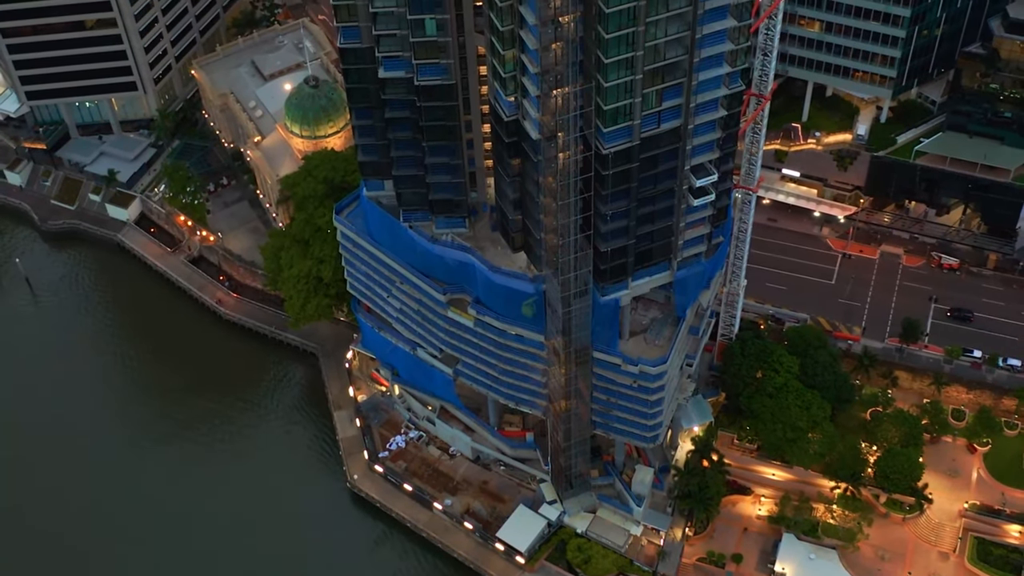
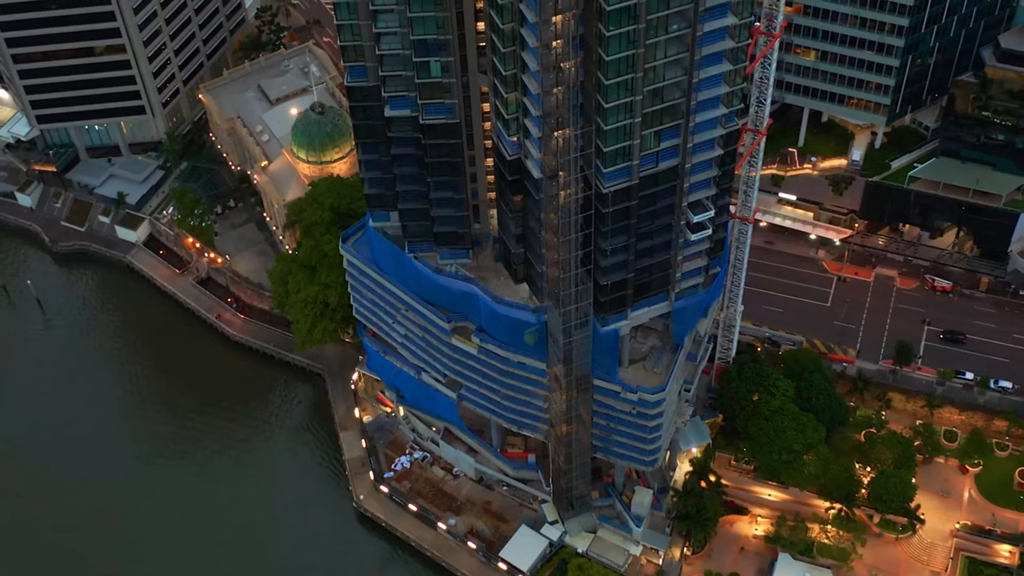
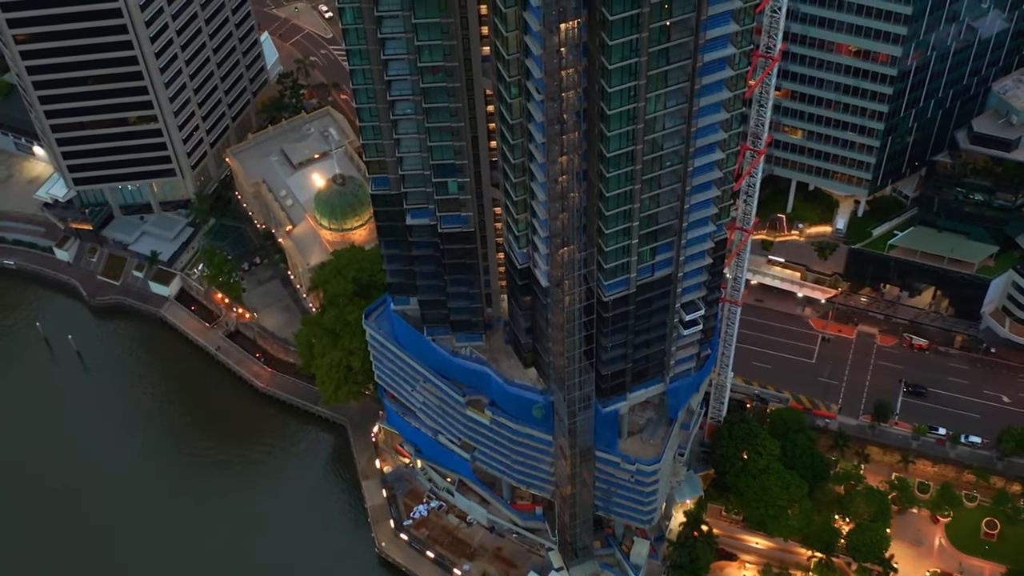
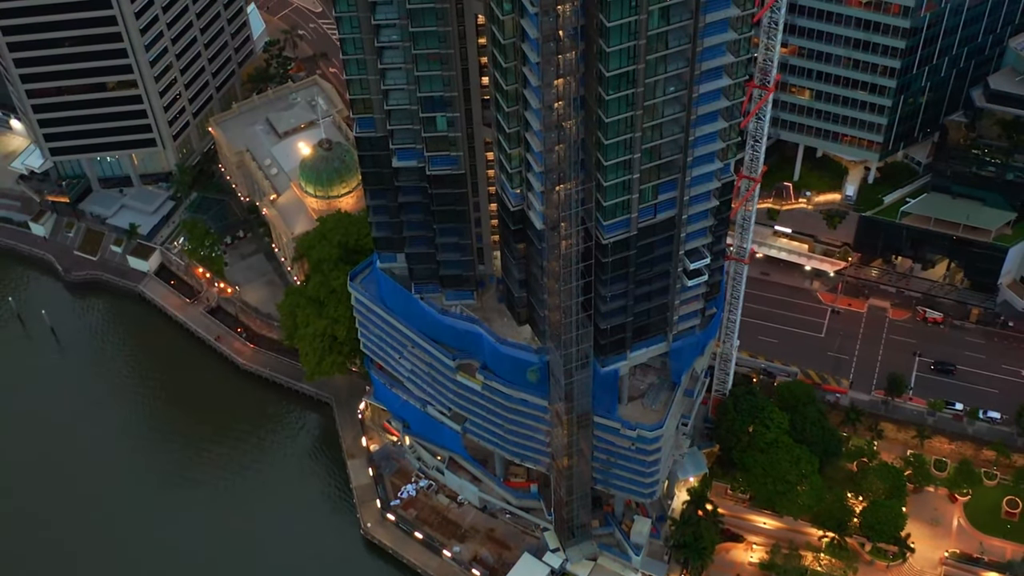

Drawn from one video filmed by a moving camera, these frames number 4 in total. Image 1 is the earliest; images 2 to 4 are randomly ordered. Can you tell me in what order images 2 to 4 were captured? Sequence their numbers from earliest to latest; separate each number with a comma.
2, 4, 3
